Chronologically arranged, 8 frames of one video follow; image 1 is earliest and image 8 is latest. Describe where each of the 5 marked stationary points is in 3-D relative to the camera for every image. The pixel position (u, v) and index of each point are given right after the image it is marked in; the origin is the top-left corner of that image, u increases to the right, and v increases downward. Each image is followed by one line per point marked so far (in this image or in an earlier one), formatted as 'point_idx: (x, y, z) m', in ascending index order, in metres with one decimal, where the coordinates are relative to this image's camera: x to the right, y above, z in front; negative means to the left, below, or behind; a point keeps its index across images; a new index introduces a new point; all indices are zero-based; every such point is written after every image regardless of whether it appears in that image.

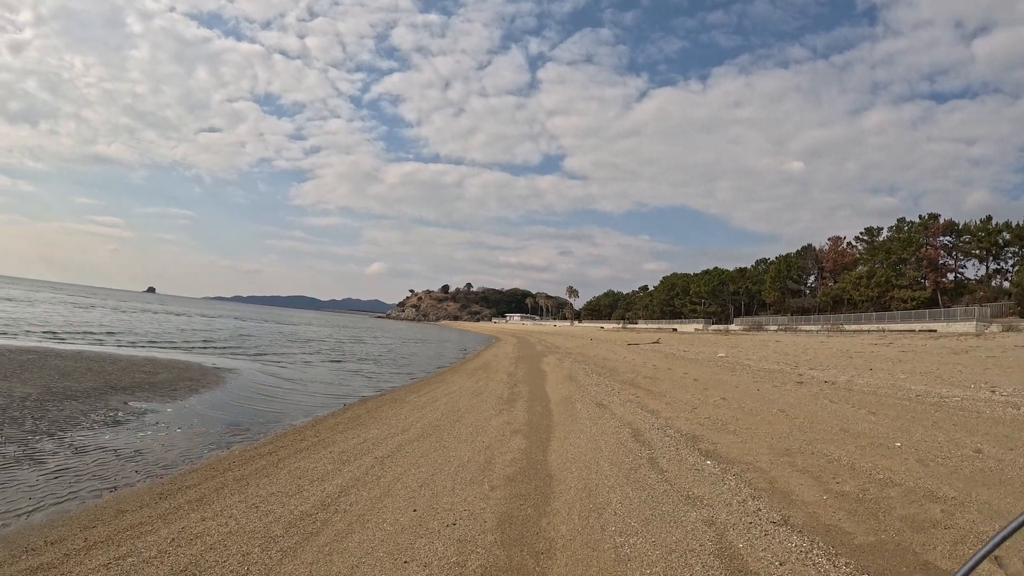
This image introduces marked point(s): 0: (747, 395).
0: (+6.9, -3.1, +14.8) m
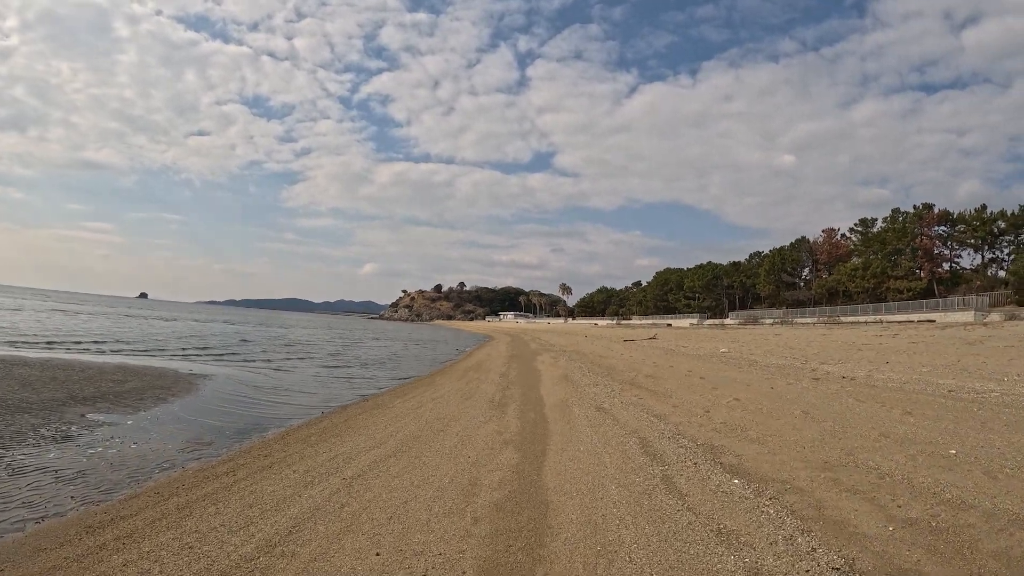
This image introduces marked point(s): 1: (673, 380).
0: (+6.6, -2.8, +13.5) m
1: (+5.4, -3.1, +17.0) m
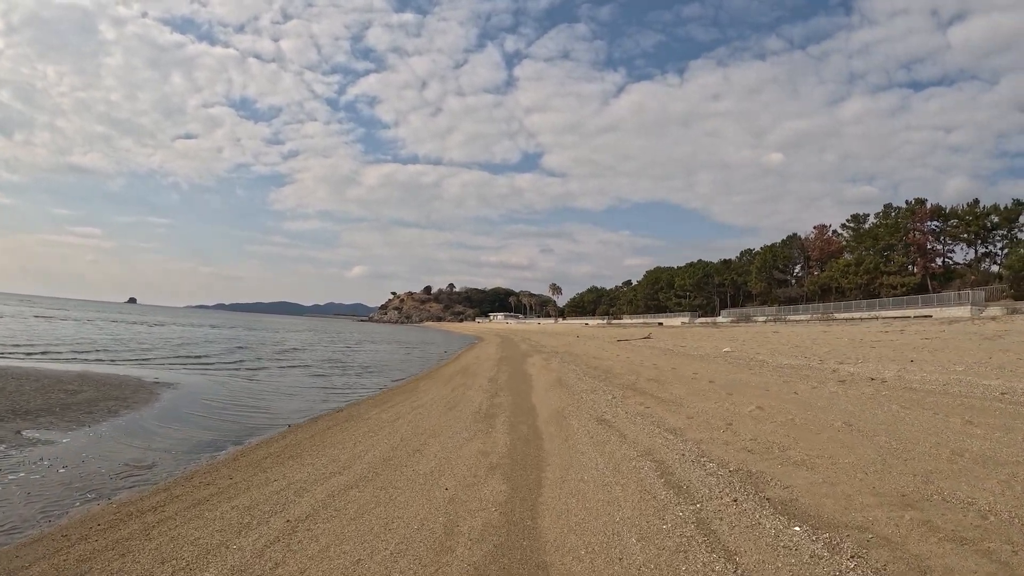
0: (+6.4, -2.6, +11.8) m
1: (+5.1, -2.9, +15.3) m
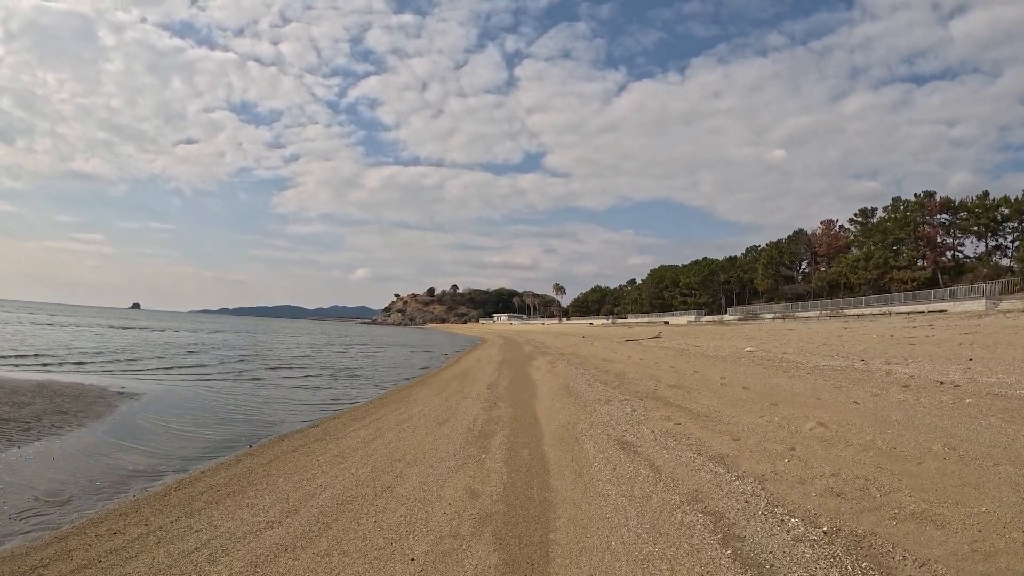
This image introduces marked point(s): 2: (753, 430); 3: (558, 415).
0: (+6.4, -2.3, +9.5) m
1: (+5.1, -2.6, +13.1) m
2: (+4.1, -2.4, +8.8) m
3: (+1.0, -2.8, +11.3) m
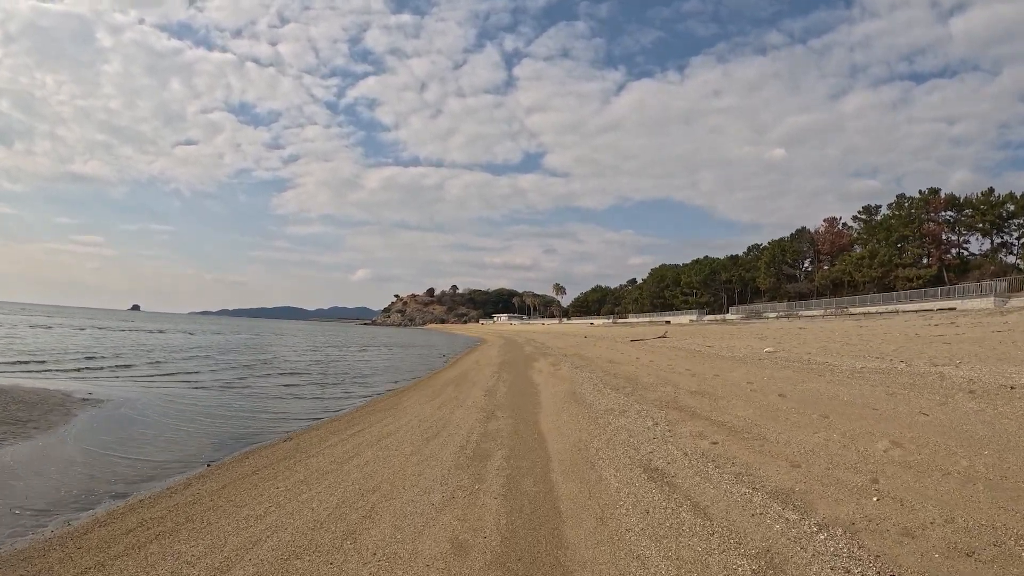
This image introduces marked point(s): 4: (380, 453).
0: (+6.4, -2.2, +7.8) m
1: (+5.1, -2.5, +11.4) m
2: (+4.1, -2.3, +7.1) m
3: (+1.0, -2.6, +9.6) m
4: (-2.5, -3.1, +9.6) m
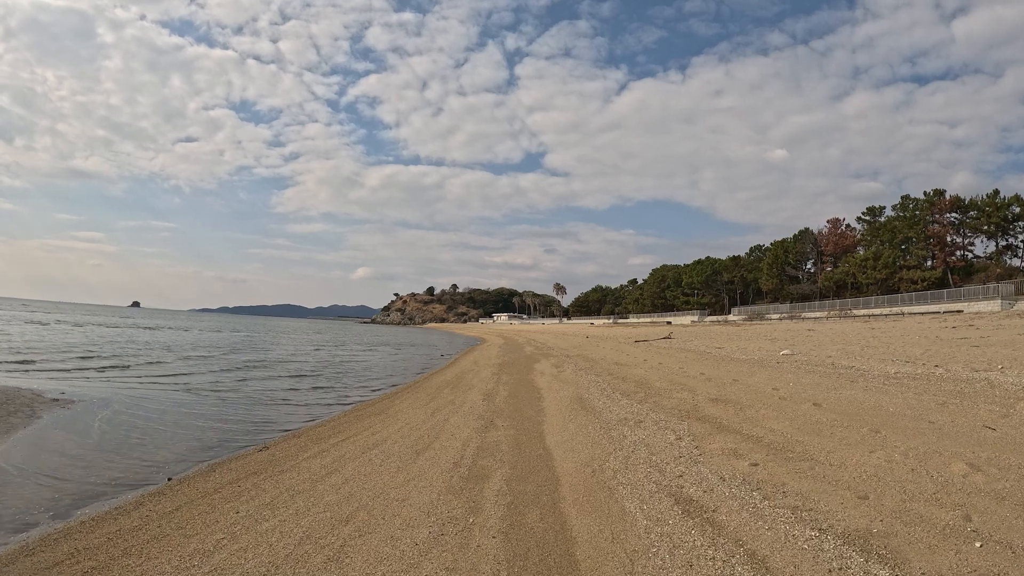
0: (+6.4, -2.1, +6.5) m
1: (+5.2, -2.4, +10.1) m
2: (+4.2, -2.2, +5.8) m
3: (+1.0, -2.5, +8.3) m
4: (-2.5, -3.0, +8.4) m
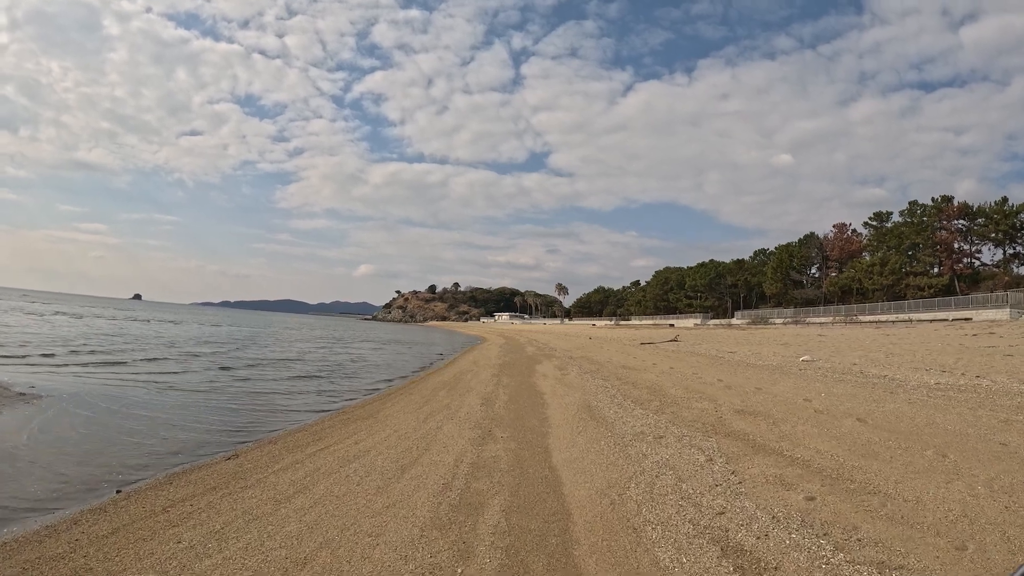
0: (+6.4, -2.1, +5.2) m
1: (+5.2, -2.3, +8.8) m
2: (+4.2, -2.1, +4.5) m
3: (+1.1, -2.4, +7.0) m
4: (-2.5, -2.8, +7.1) m
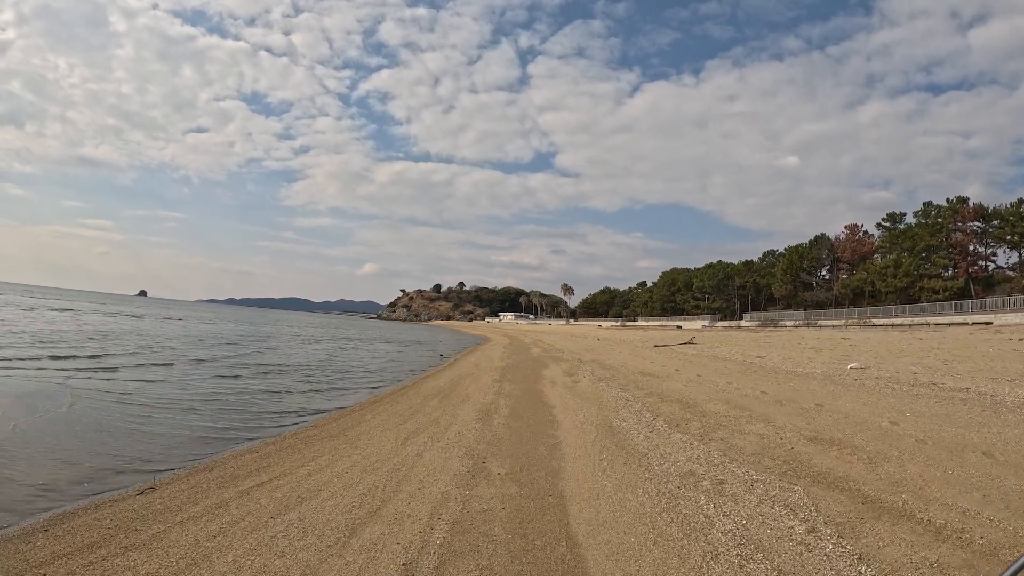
0: (+6.4, -1.9, +2.8) m
1: (+5.2, -2.2, +6.4) m
2: (+4.1, -1.9, +2.1) m
3: (+1.0, -2.2, +4.6) m
4: (-2.5, -2.5, +4.7) m
